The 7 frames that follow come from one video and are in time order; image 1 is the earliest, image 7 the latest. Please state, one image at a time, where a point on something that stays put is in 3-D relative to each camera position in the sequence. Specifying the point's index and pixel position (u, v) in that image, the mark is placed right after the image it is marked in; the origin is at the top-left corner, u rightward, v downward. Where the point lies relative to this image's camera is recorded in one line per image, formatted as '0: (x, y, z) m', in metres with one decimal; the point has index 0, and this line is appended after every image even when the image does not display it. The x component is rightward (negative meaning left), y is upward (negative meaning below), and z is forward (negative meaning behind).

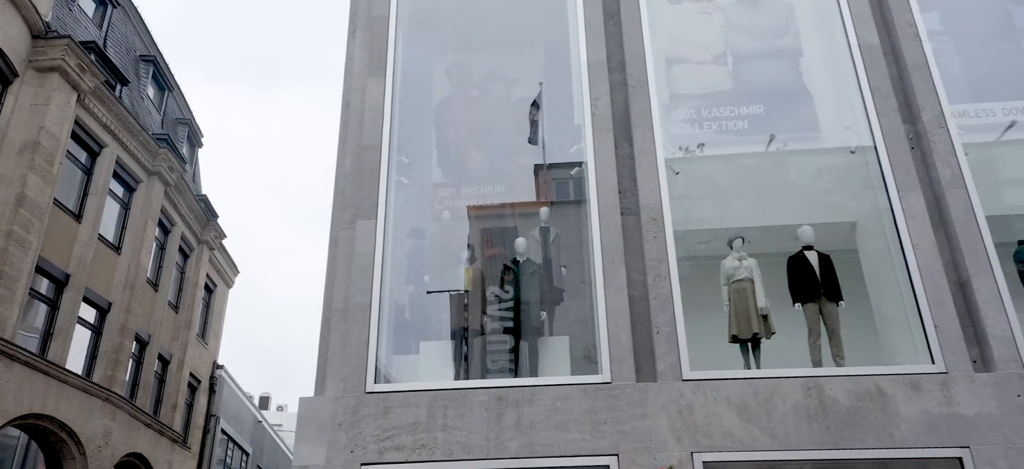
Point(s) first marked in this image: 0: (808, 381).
0: (+3.2, -1.6, +8.9) m
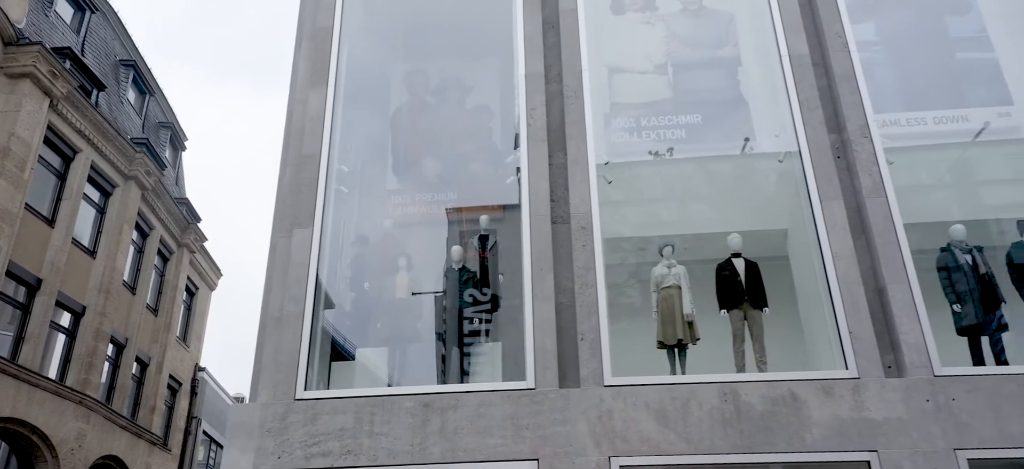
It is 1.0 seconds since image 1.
0: (+2.4, -1.7, +9.2) m
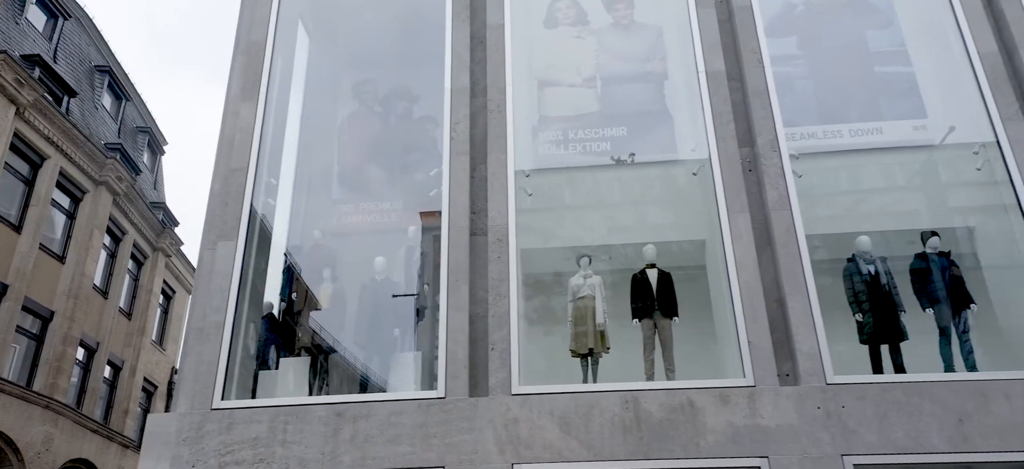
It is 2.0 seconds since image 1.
0: (+1.3, -1.8, +9.5) m
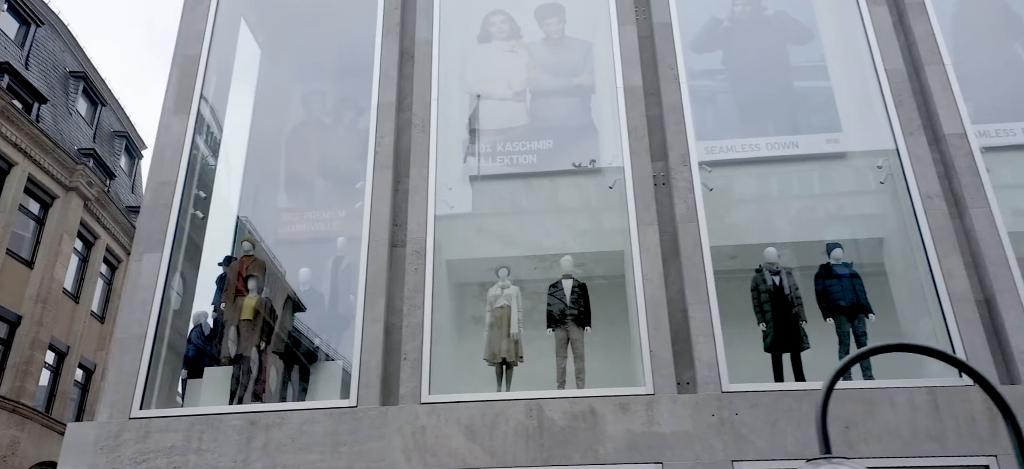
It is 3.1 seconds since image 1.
0: (+0.2, -2.0, +9.8) m
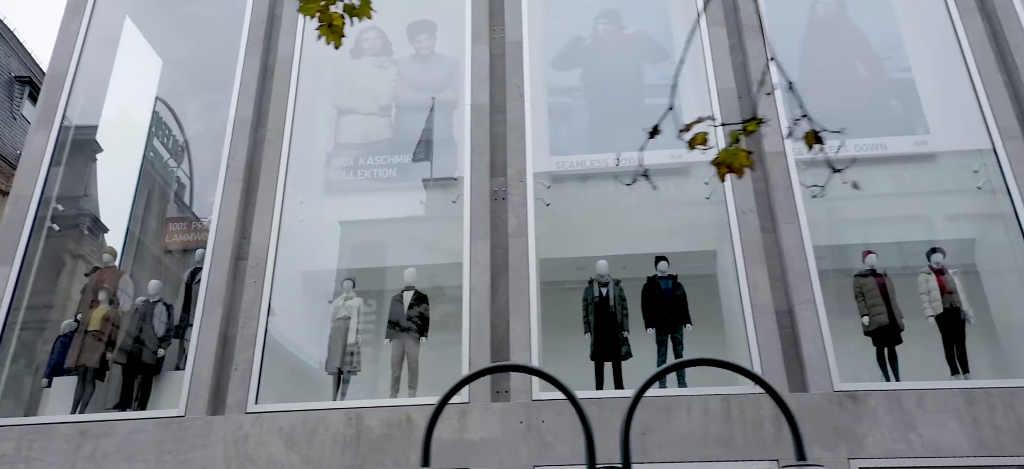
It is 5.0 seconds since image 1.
0: (-2.0, -2.2, +10.2) m
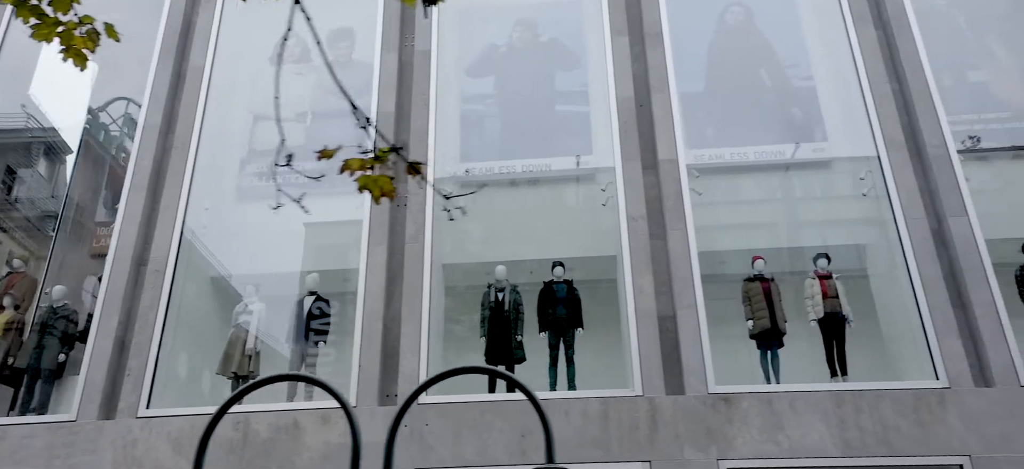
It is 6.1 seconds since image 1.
0: (-3.4, -2.3, +10.4) m
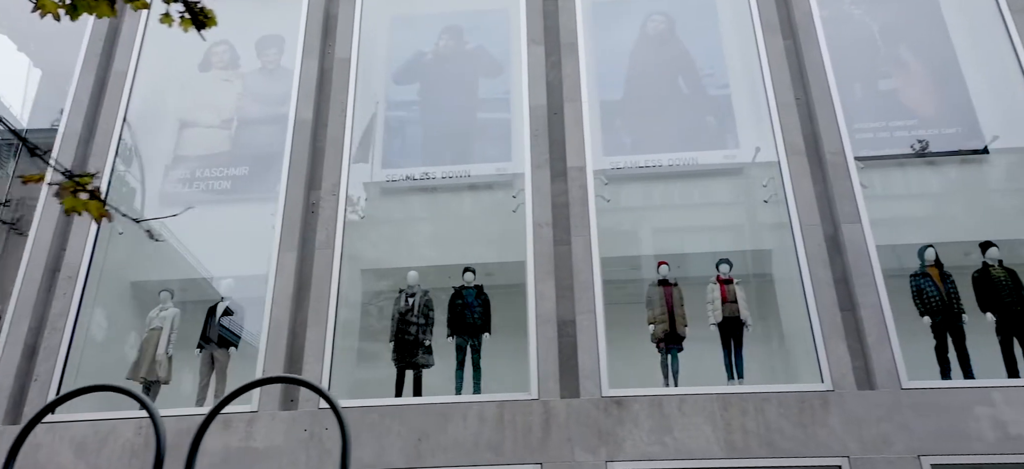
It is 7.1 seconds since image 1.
0: (-4.6, -2.4, +10.5) m
